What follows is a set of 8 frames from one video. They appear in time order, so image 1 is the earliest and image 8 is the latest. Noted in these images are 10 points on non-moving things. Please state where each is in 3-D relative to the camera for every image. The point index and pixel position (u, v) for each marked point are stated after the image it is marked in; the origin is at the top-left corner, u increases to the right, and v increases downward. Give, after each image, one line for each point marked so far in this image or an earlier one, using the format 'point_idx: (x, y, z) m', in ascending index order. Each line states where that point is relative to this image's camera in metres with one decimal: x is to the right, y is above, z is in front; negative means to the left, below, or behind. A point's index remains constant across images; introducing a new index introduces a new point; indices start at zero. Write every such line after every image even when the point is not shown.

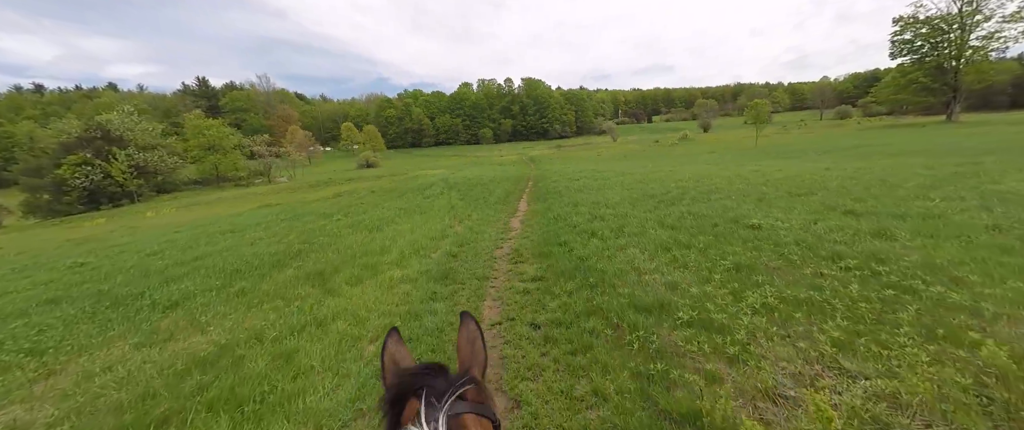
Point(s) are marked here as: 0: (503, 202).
0: (-0.5, +0.6, +18.1) m
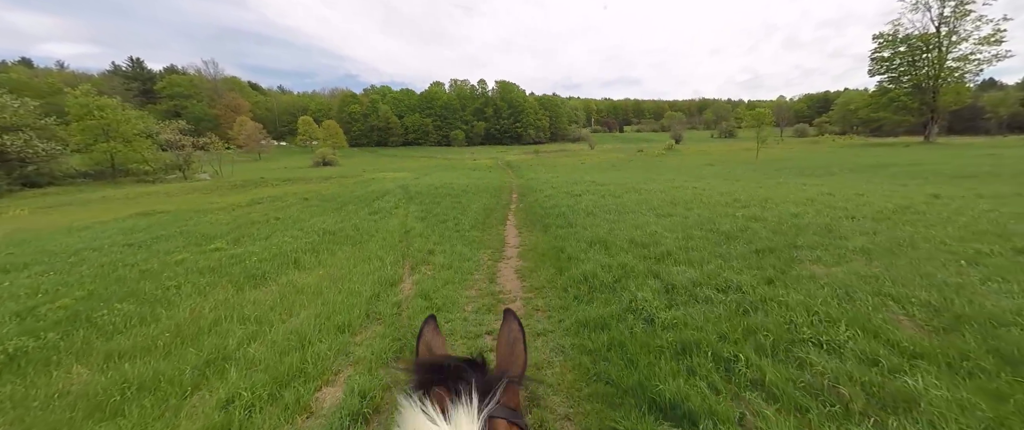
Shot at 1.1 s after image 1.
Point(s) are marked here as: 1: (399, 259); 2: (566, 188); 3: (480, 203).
0: (-1.1, -0.4, +12.7) m
1: (-2.7, -1.1, +8.4) m
2: (+2.8, +1.4, +19.0) m
3: (-1.5, +0.5, +16.5) m
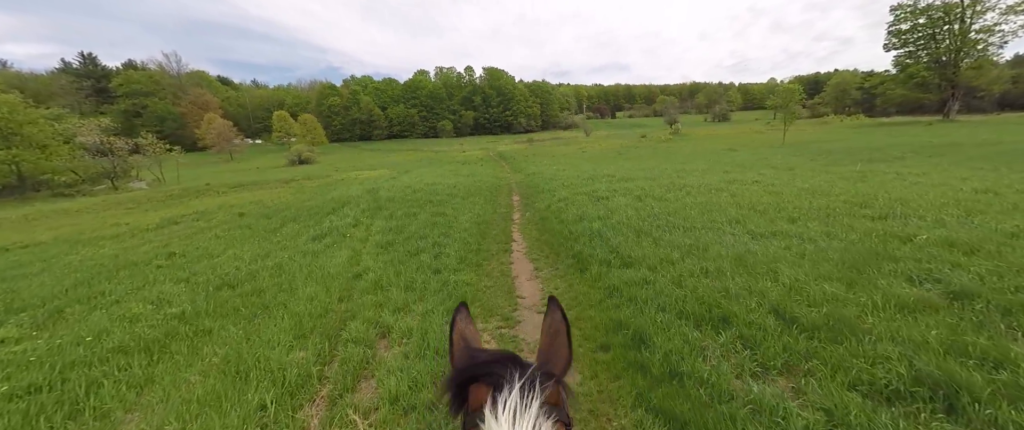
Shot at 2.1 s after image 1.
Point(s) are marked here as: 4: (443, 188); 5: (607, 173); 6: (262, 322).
0: (-0.9, -0.9, +8.5) m
1: (-2.3, -1.8, +4.1) m
2: (+2.8, +1.1, +14.7) m
3: (-1.4, 0.0, +12.2) m
4: (-3.3, +1.3, +17.1) m
5: (+5.0, +2.2, +18.8) m
6: (-3.9, -1.6, +5.6) m
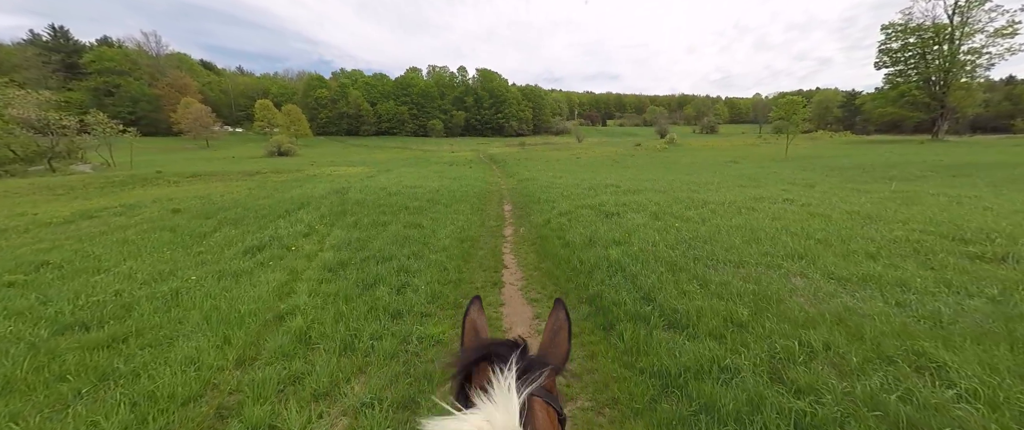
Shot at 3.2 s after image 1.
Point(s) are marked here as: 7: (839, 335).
0: (-1.1, -1.3, +6.3) m
1: (-2.4, -2.0, +1.9) m
2: (+2.5, +0.6, +12.7) m
3: (-1.7, -0.3, +10.1) m
4: (-3.6, +1.0, +14.9) m
5: (+4.6, +1.6, +16.8) m
6: (-4.0, -1.8, +3.4) m
7: (+3.5, -1.2, +3.8) m
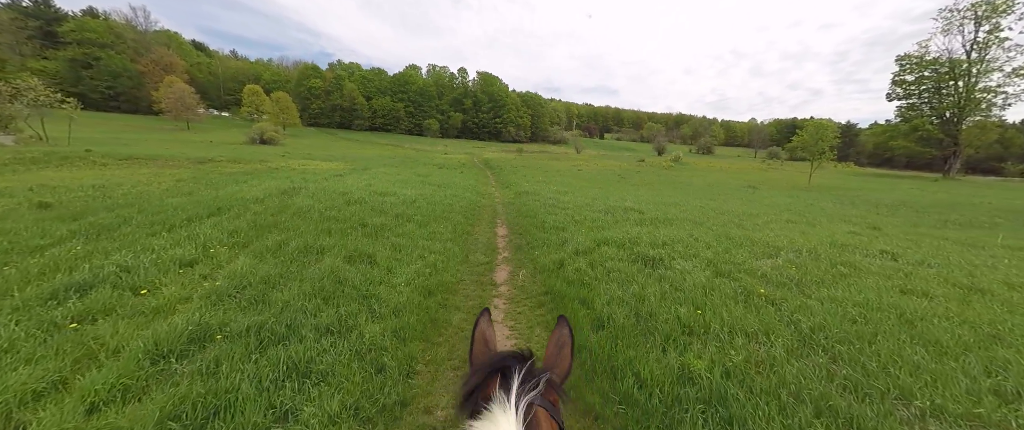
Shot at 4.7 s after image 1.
0: (-1.1, -1.8, +3.1) m
1: (-2.4, -2.4, -1.3) m
2: (+2.4, -0.3, +9.6) m
3: (-1.8, -0.9, +6.8) m
4: (-3.8, +0.5, +11.6) m
5: (+4.4, +0.5, +13.8) m
6: (-4.0, -2.1, +0.1) m
7: (+3.5, -2.1, +0.7) m
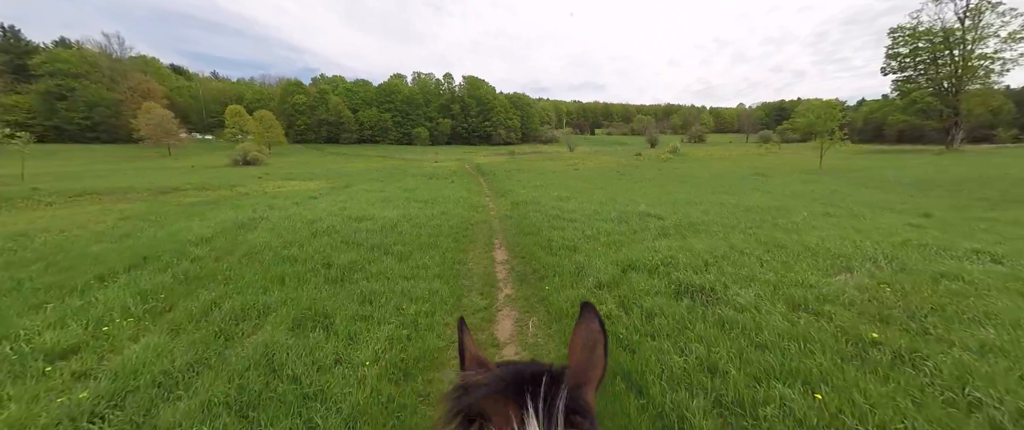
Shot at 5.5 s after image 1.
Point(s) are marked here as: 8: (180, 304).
0: (-0.9, -2.3, +1.4) m
1: (-2.0, -3.0, -3.1) m
2: (+2.4, -0.6, +8.0) m
3: (-1.7, -1.5, +5.1) m
4: (-3.8, -0.3, +9.9) m
5: (+4.3, +0.3, +12.2) m
6: (-3.7, -2.8, -1.7) m
7: (+3.7, -2.2, -0.9) m
8: (-5.2, -1.4, +5.6) m
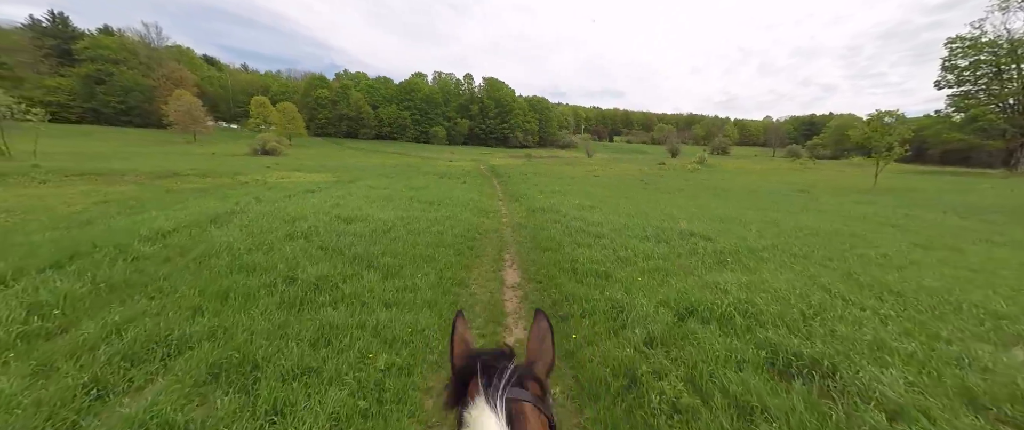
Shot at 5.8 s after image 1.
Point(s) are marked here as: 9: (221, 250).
0: (-1.0, -2.4, -0.3) m
1: (-2.3, -3.0, -4.7) m
2: (+2.7, -1.0, +6.2) m
3: (-1.6, -1.6, +3.5) m
4: (-3.4, -0.3, +8.4) m
5: (+4.8, -0.3, +10.3) m
6: (-3.9, -2.7, -3.2) m
7: (+3.6, -2.6, -2.8) m
8: (-5.0, -1.3, +4.1) m
9: (-5.3, -0.6, +6.6) m
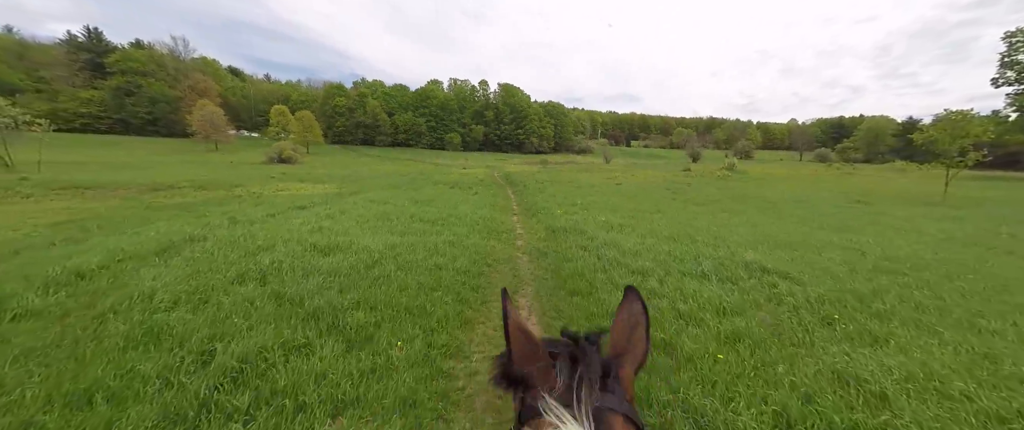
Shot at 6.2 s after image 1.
0: (-1.0, -2.9, -2.1) m
1: (-2.6, -3.4, -6.5) m
2: (+2.9, -1.5, +4.2) m
3: (-1.5, -2.1, +1.7) m
4: (-3.1, -0.9, +6.6) m
5: (+5.2, -0.8, +8.2) m
6: (-4.1, -3.1, -5.0) m
7: (+3.4, -3.0, -4.8) m
8: (-4.9, -1.8, +2.4) m
9: (-5.1, -1.2, +4.9) m
